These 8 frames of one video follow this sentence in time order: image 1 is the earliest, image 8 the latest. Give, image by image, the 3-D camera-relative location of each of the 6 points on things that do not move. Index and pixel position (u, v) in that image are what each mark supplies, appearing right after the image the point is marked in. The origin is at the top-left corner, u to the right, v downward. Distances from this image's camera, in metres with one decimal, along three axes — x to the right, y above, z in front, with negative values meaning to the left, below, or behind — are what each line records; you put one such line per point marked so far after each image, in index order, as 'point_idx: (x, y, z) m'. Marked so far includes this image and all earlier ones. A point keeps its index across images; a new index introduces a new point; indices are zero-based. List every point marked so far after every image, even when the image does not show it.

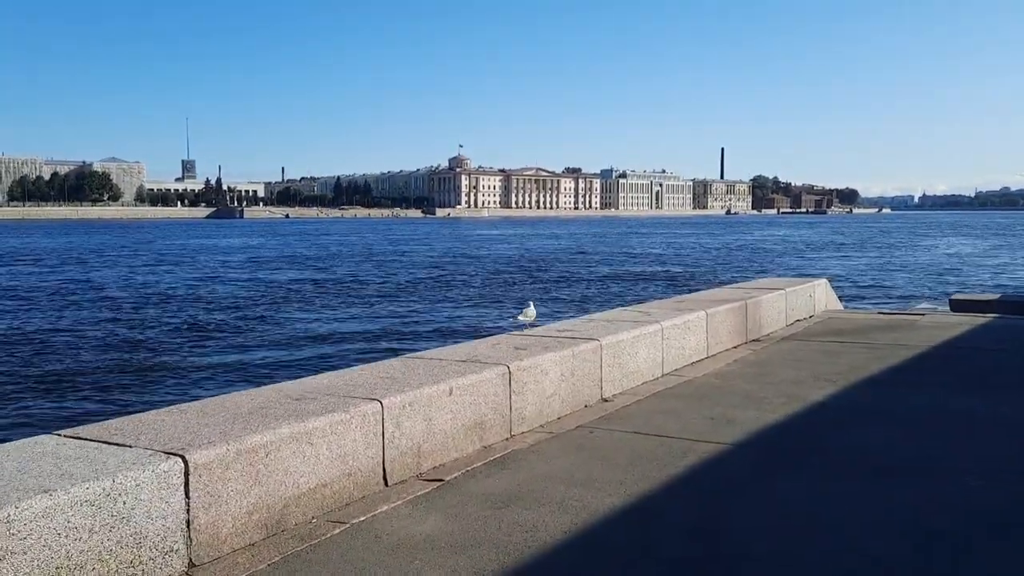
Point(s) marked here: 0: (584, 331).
0: (+0.5, -0.3, +7.2) m
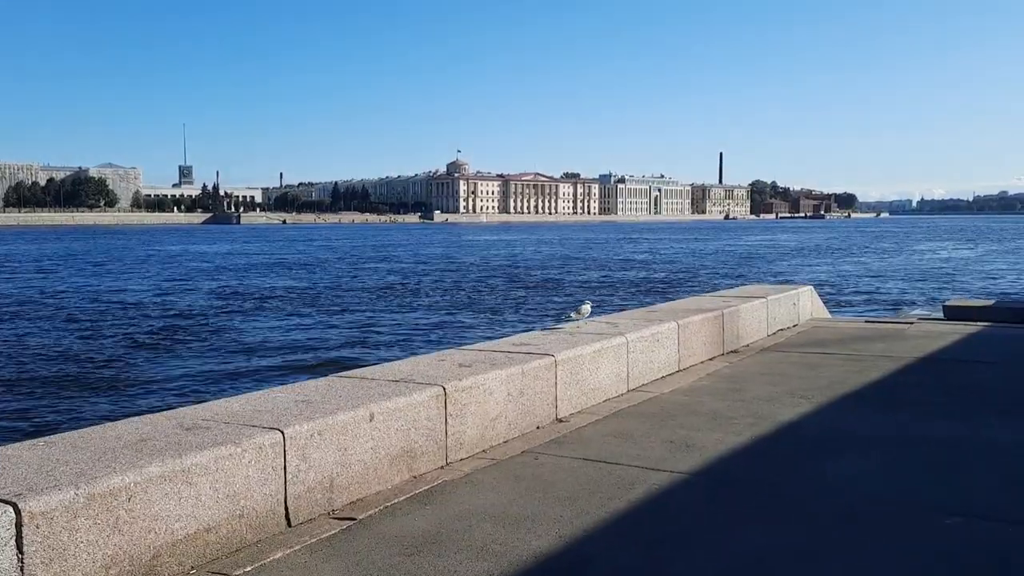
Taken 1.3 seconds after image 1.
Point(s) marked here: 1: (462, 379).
0: (+0.2, -0.4, +6.7) m
1: (-0.3, -0.5, +5.4) m
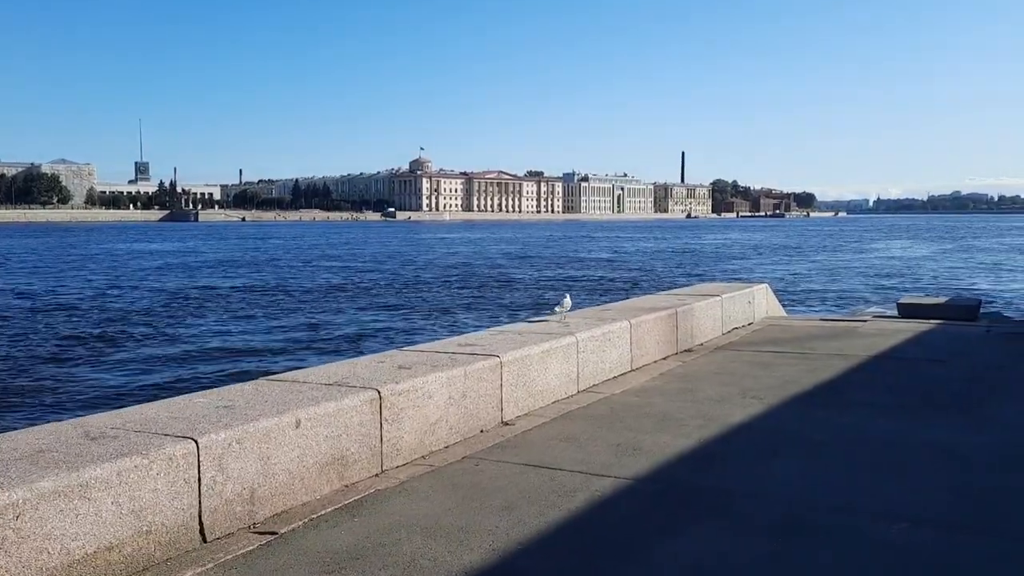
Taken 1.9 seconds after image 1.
0: (-0.2, -0.4, +6.5) m
1: (-0.6, -0.5, +5.2) m
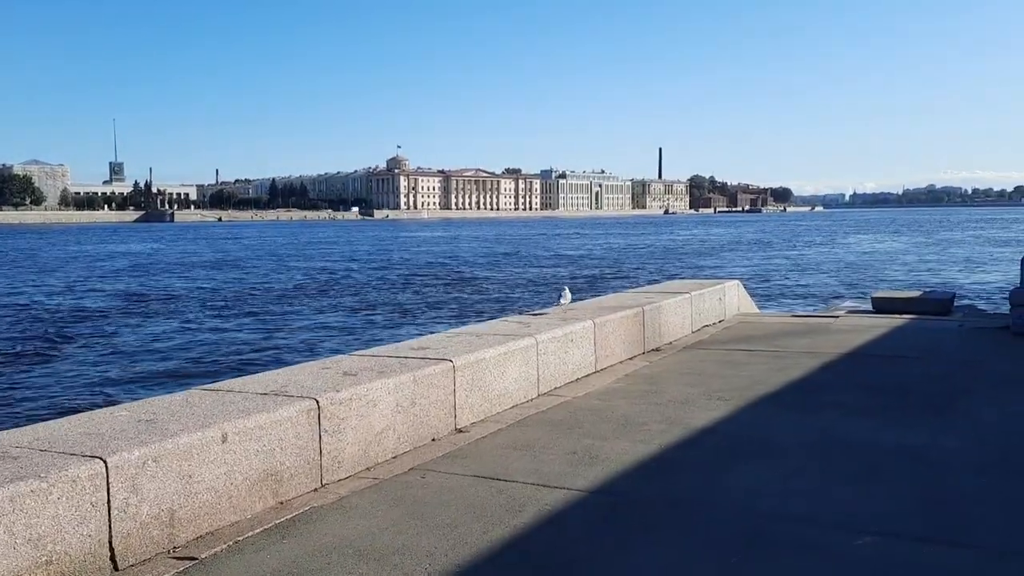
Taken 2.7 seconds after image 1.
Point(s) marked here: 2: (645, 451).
0: (-0.4, -0.4, +6.2) m
1: (-0.8, -0.5, +4.9) m
2: (+0.7, -0.8, +5.2) m
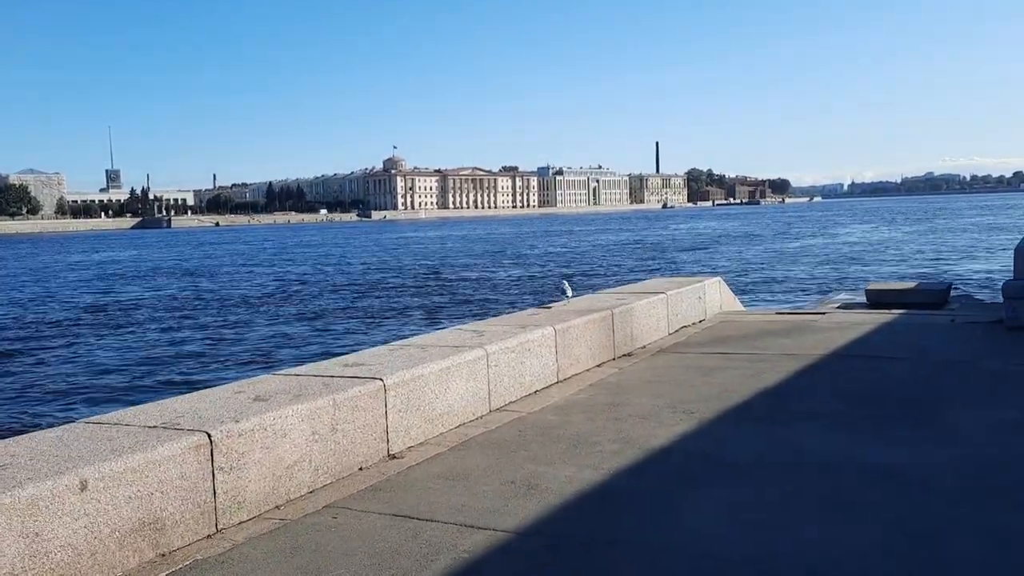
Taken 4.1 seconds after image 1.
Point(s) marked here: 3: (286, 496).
0: (-0.8, -0.4, +5.6) m
1: (-1.1, -0.6, +4.3) m
2: (+0.4, -0.9, +4.6) m
3: (-1.0, -0.9, +4.5) m
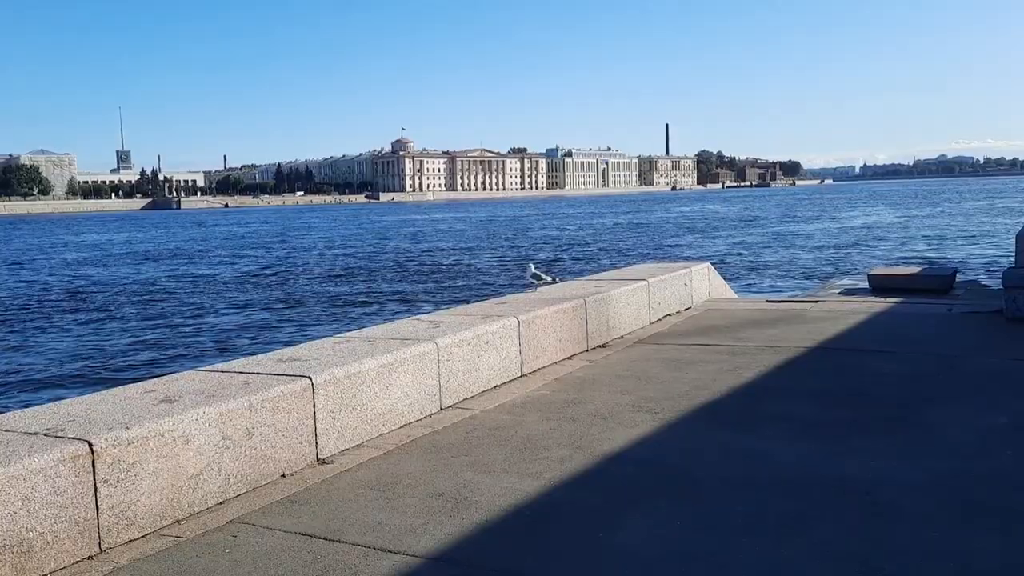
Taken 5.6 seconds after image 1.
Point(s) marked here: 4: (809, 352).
0: (-1.0, -0.4, +5.2) m
1: (-1.4, -0.5, +3.8) m
2: (+0.1, -0.8, +4.2) m
3: (-1.3, -0.9, +4.0) m
4: (+2.0, -0.4, +7.0) m
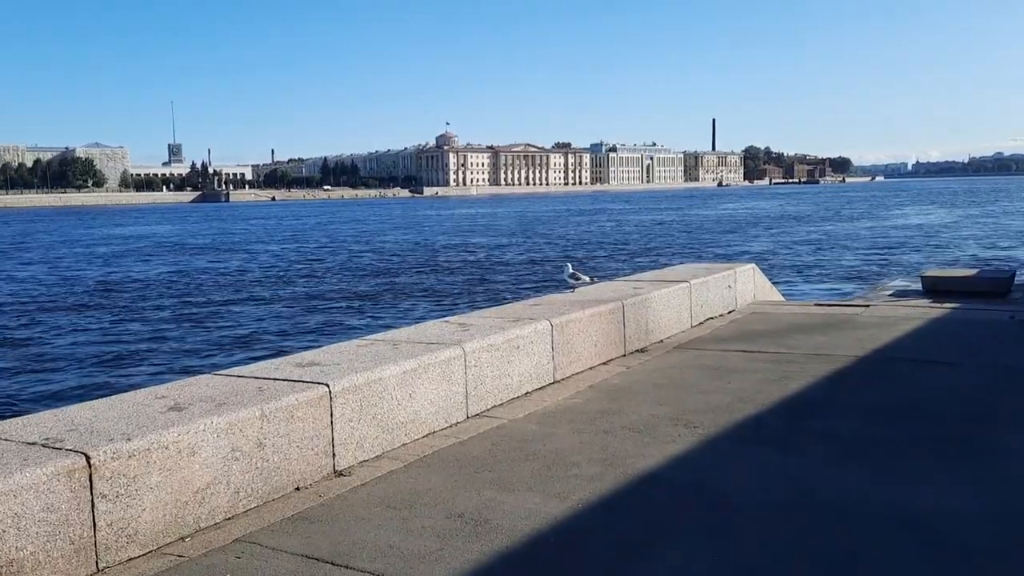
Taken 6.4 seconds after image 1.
0: (-0.9, -0.4, +4.9) m
1: (-1.3, -0.5, +3.6) m
2: (+0.2, -0.8, +3.9) m
3: (-1.2, -0.9, +3.8) m
4: (+2.3, -0.5, +6.7) m
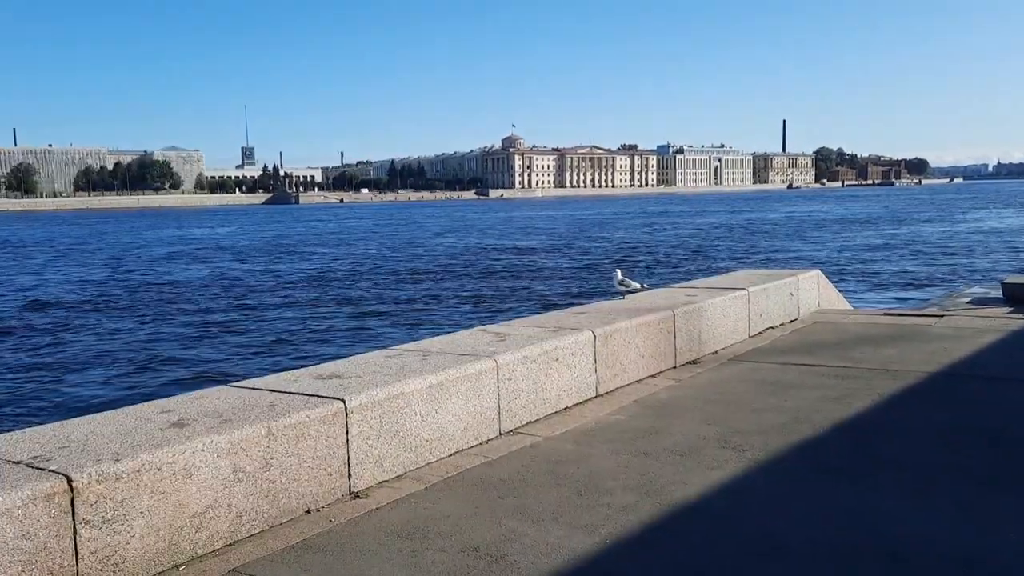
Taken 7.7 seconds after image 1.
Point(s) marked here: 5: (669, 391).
0: (-0.8, -0.4, +4.6) m
1: (-1.3, -0.6, +3.4) m
2: (+0.2, -0.9, +3.5) m
3: (-1.1, -0.9, +3.6) m
4: (+2.5, -0.5, +6.2) m
5: (+0.9, -0.6, +6.1) m
